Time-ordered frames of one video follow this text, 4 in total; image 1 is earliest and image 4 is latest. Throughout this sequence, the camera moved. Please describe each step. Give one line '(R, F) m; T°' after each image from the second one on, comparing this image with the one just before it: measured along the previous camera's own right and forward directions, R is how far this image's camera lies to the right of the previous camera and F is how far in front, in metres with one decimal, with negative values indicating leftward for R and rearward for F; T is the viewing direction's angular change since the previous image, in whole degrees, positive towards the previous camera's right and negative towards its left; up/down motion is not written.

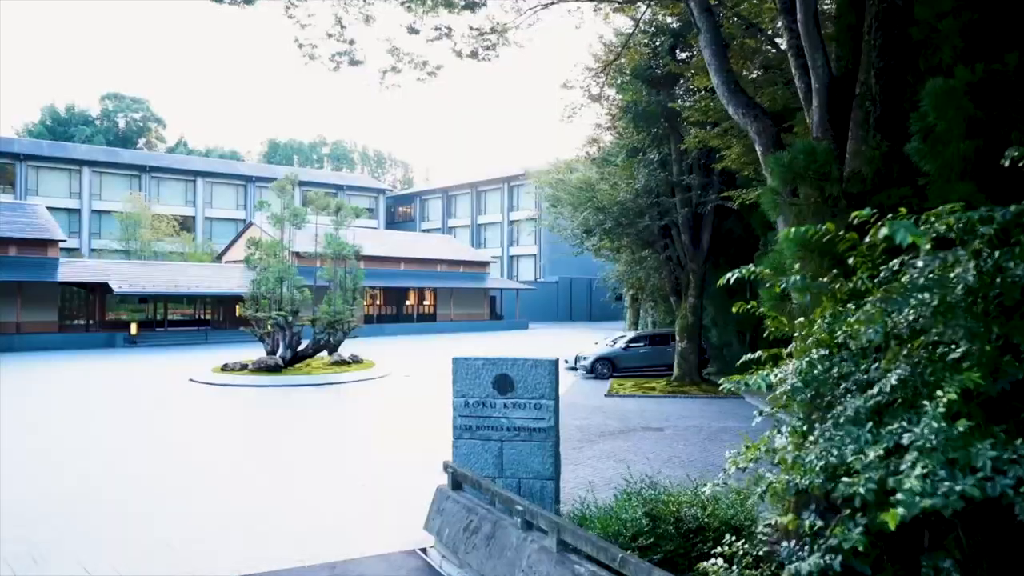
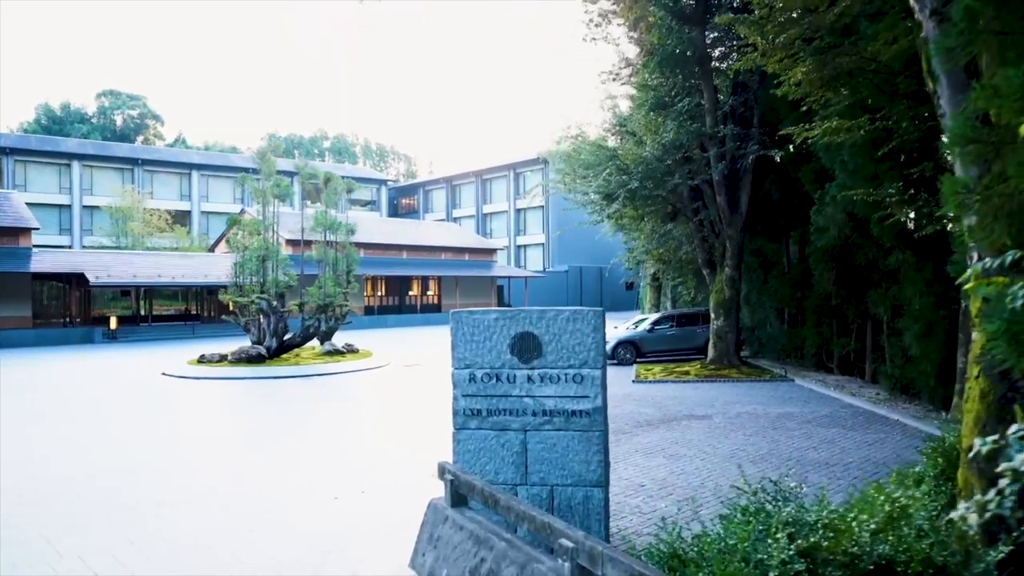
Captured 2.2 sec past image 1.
(-0.1, +2.2) m; -1°
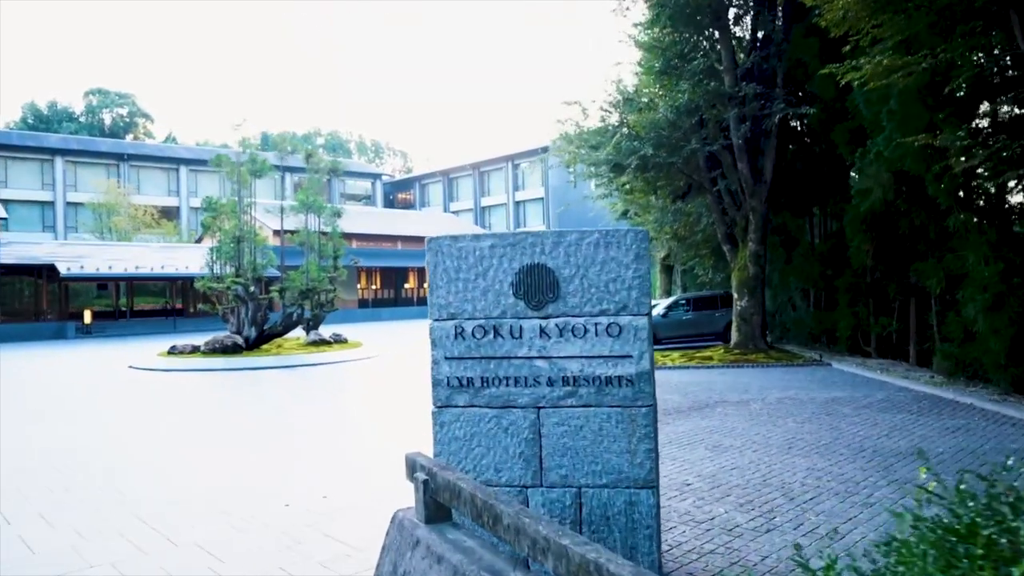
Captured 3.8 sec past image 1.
(0.0, +1.5) m; 0°
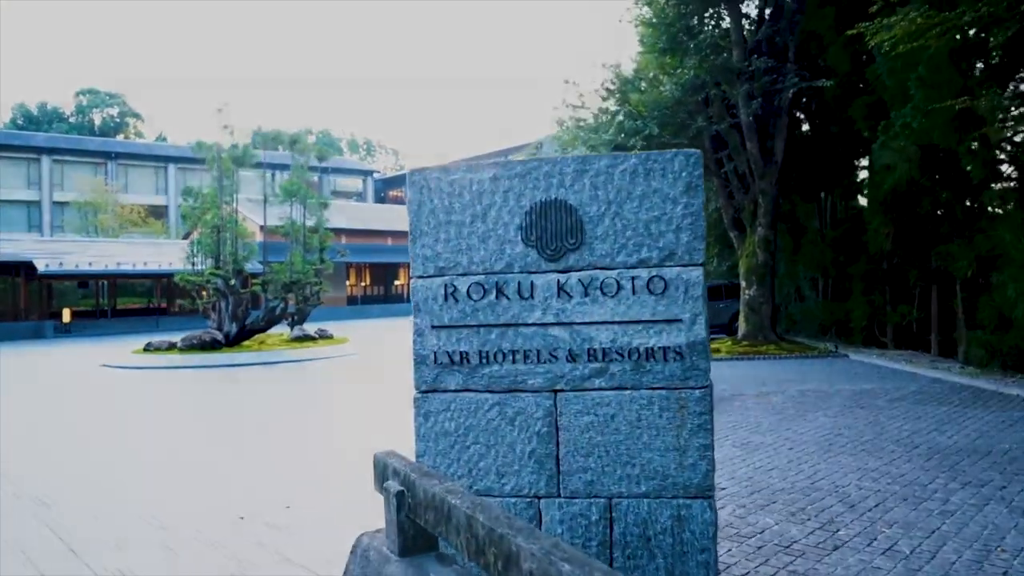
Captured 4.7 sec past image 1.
(0.0, +0.8) m; 0°
